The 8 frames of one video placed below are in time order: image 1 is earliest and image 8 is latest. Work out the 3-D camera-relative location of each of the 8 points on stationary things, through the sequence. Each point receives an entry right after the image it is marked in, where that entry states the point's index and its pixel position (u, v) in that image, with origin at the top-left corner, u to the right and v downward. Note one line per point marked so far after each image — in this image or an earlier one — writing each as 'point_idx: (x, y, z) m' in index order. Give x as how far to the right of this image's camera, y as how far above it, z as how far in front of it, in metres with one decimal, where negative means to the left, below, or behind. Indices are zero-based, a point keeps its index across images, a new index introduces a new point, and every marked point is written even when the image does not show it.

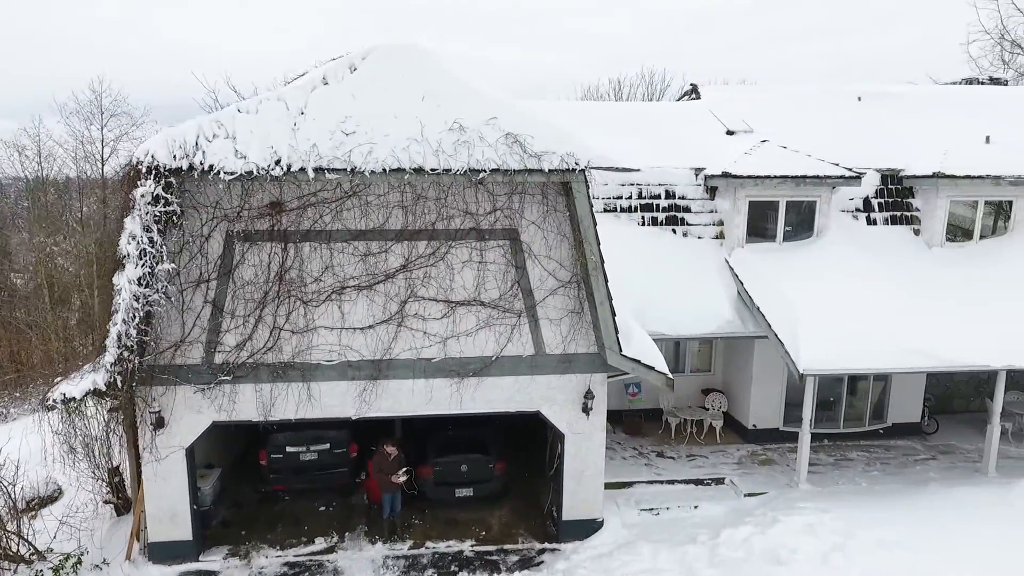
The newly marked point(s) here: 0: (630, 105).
0: (+2.6, +4.0, +14.1) m
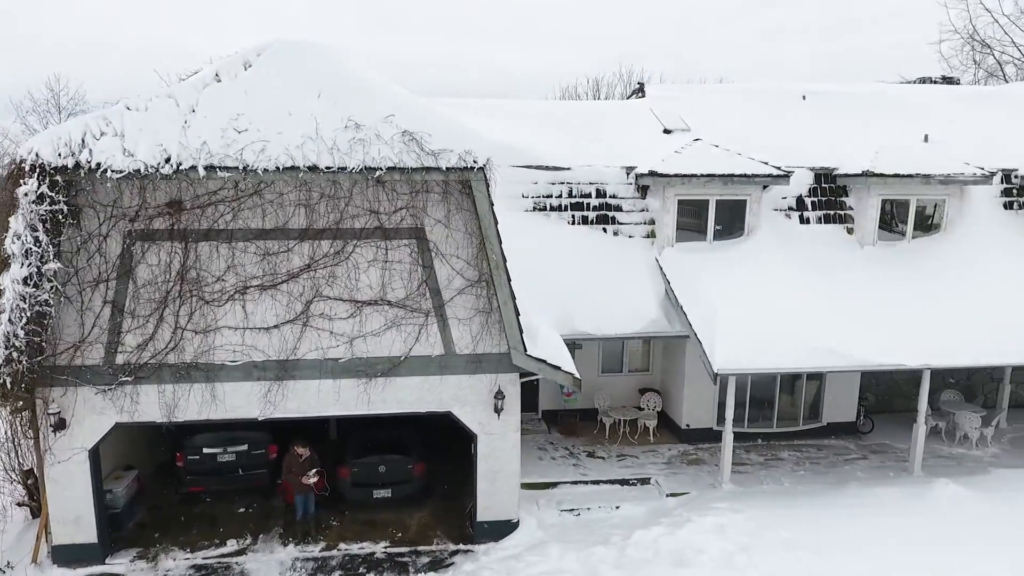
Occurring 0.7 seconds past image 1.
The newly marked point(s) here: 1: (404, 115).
0: (+1.3, +4.0, +14.0) m
1: (-1.4, +2.2, +8.1) m
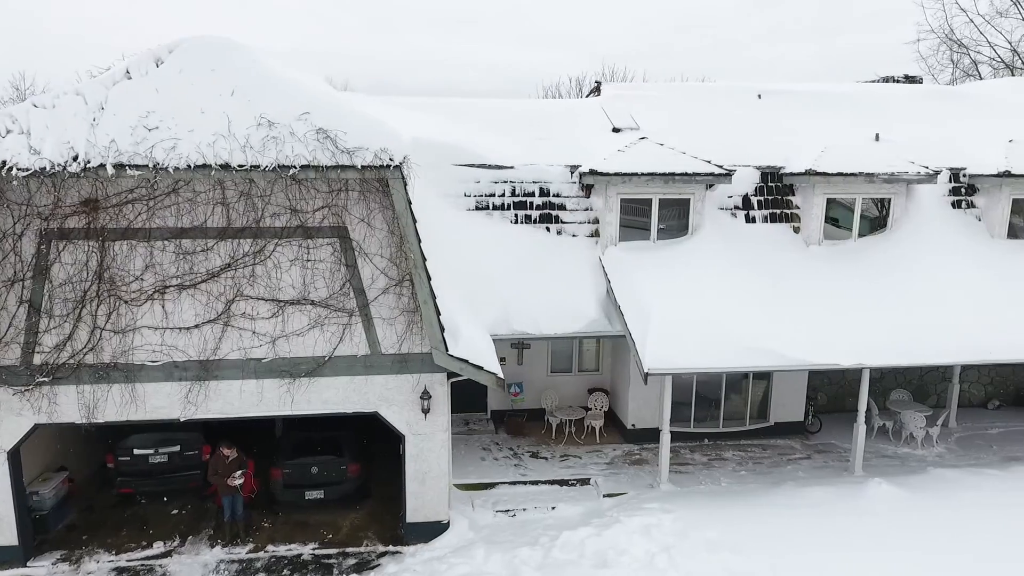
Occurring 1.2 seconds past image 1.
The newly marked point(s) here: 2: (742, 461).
0: (+0.2, +4.0, +14.0) m
1: (-2.4, +2.2, +8.0) m
2: (+4.0, -3.0, +11.3) m
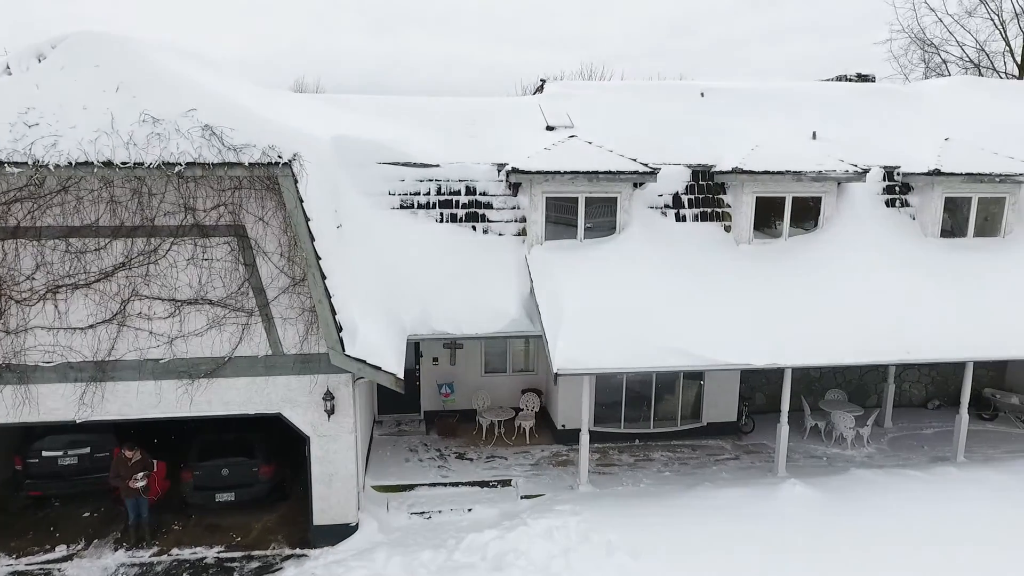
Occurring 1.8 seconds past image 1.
0: (-1.1, +4.0, +13.9) m
1: (-3.7, +2.2, +7.9) m
2: (+2.7, -3.0, +11.2) m
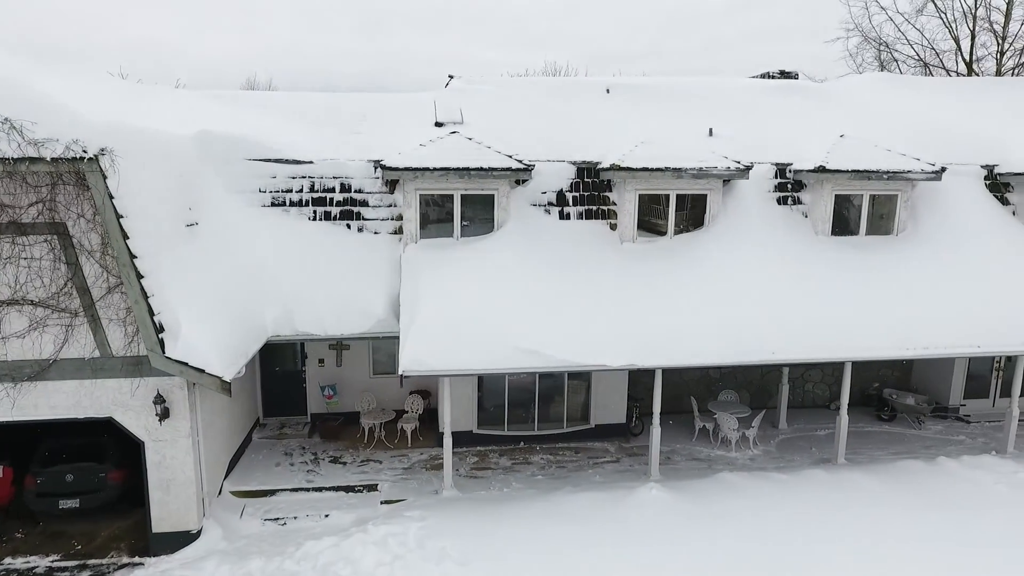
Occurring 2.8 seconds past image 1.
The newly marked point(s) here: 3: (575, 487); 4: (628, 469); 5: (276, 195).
0: (-3.3, +4.0, +13.6) m
1: (-5.8, +2.2, +7.6) m
2: (+0.6, -3.0, +11.0) m
3: (+1.0, -3.1, +9.9) m
4: (+1.9, -3.0, +10.8) m
5: (-4.0, +1.6, +11.0) m
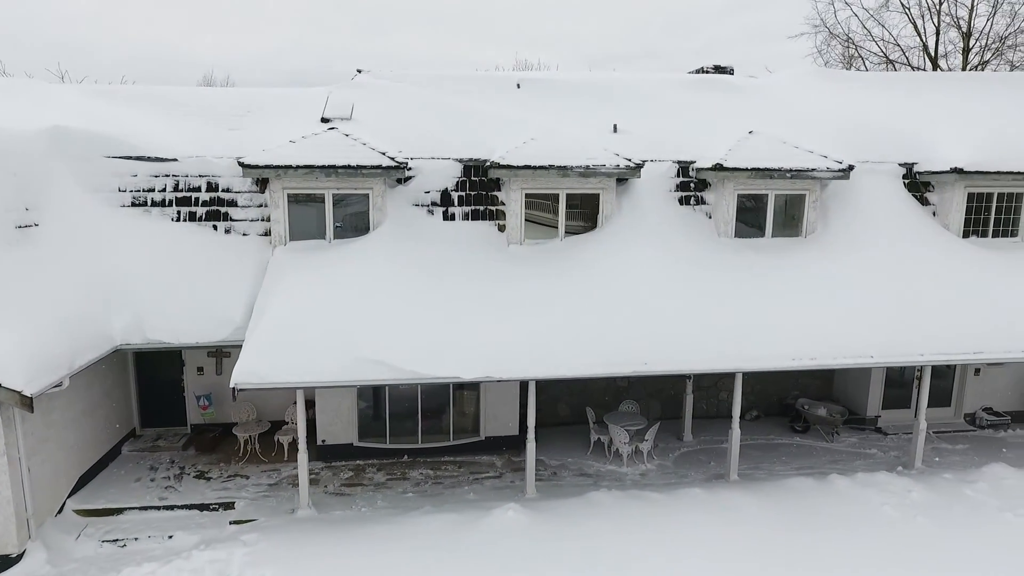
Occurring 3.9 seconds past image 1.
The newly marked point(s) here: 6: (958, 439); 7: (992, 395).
0: (-5.3, +4.0, +13.0) m
1: (-7.8, +2.1, +7.0) m
2: (-1.4, -3.1, +10.4) m
3: (-1.0, -3.1, +9.3) m
4: (-0.1, -3.1, +10.2) m
5: (-6.0, +1.5, +10.4) m
6: (+8.3, -2.8, +12.0) m
7: (+9.4, -2.1, +12.7) m
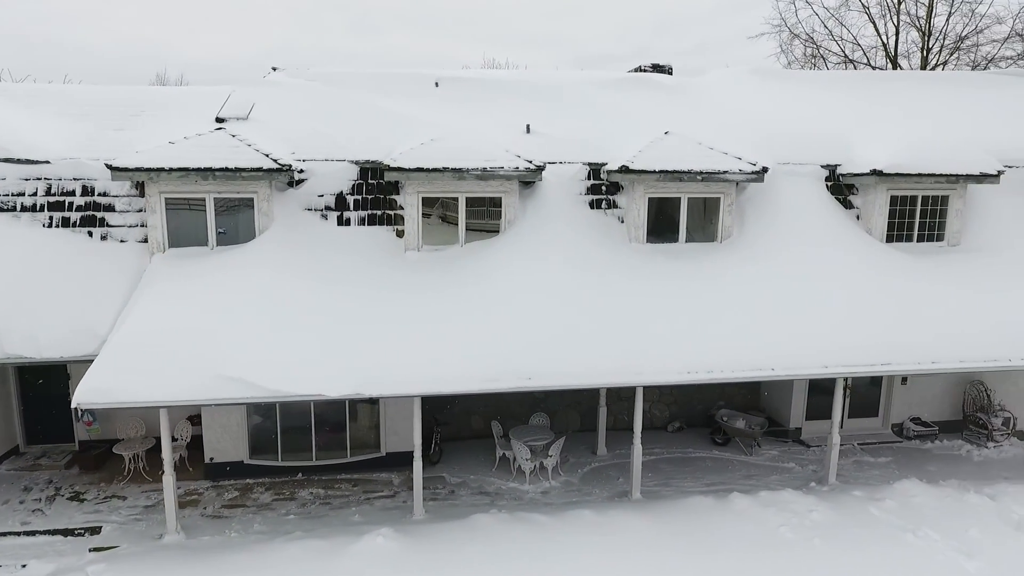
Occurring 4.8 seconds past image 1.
0: (-7.0, +3.8, +12.4) m
1: (-9.4, +1.9, +6.3) m
2: (-3.1, -3.2, +9.8) m
3: (-2.7, -3.3, +8.7) m
4: (-1.7, -3.3, +9.6) m
5: (-7.7, +1.4, +9.8) m
6: (+6.6, -2.9, +11.5) m
7: (+7.8, -2.2, +12.3) m
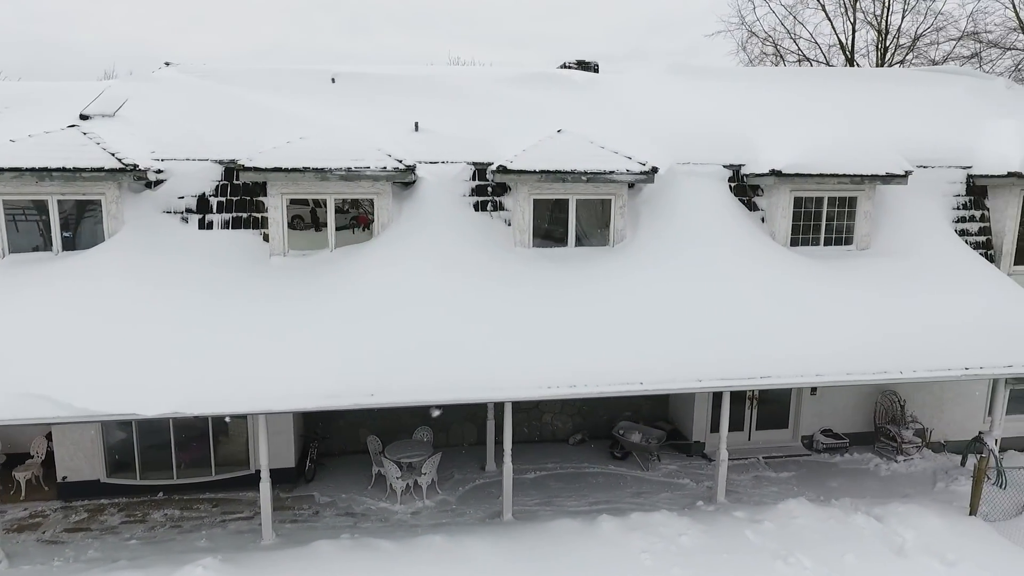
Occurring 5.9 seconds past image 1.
0: (-8.9, +3.7, +11.7) m
1: (-11.3, +1.8, +5.6) m
2: (-5.0, -3.4, +9.2) m
3: (-4.6, -3.4, +8.1) m
4: (-3.6, -3.4, +9.0) m
5: (-9.6, +1.2, +9.1) m
6: (+4.7, -3.0, +11.0) m
7: (+5.8, -2.3, +11.7) m
